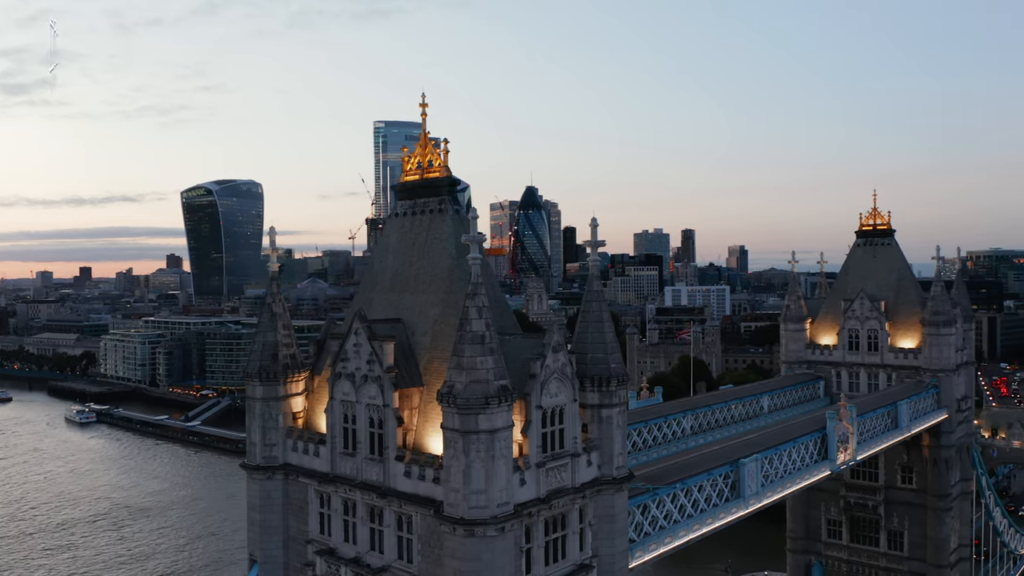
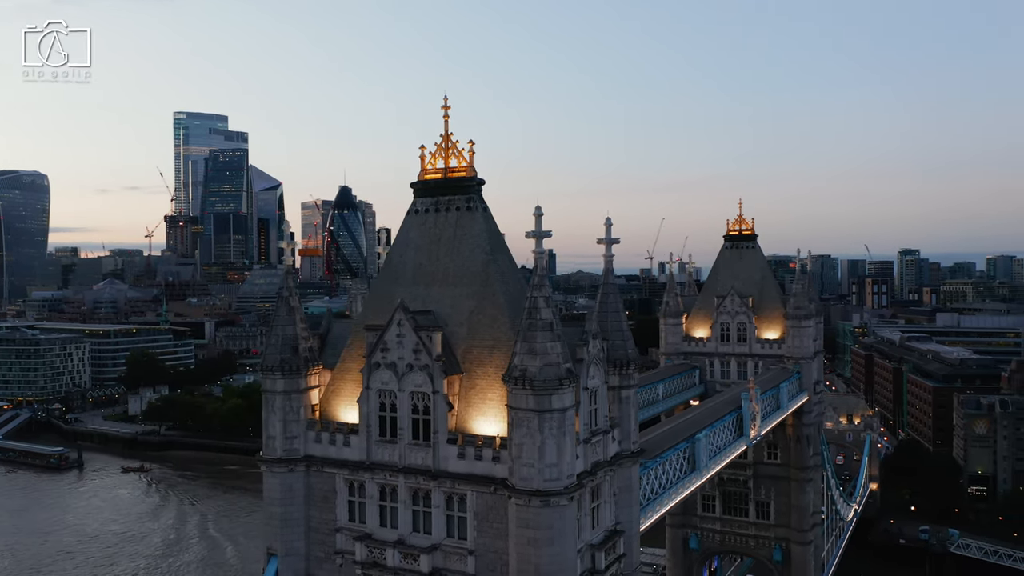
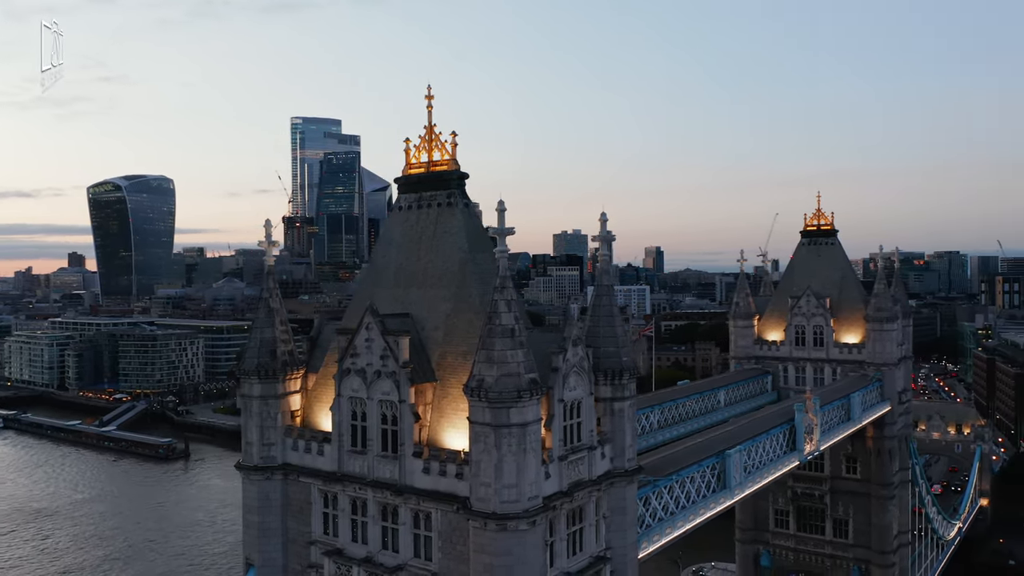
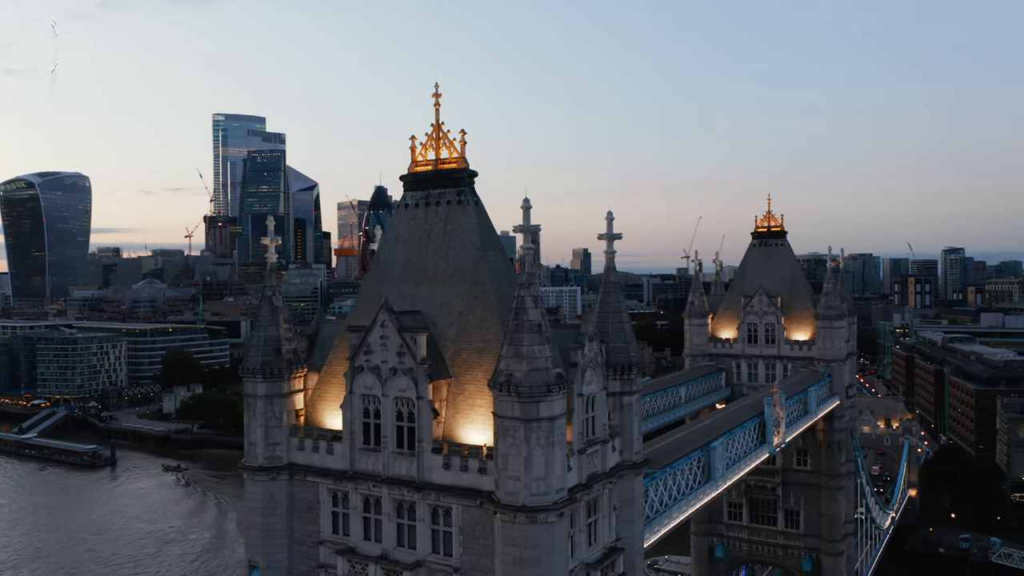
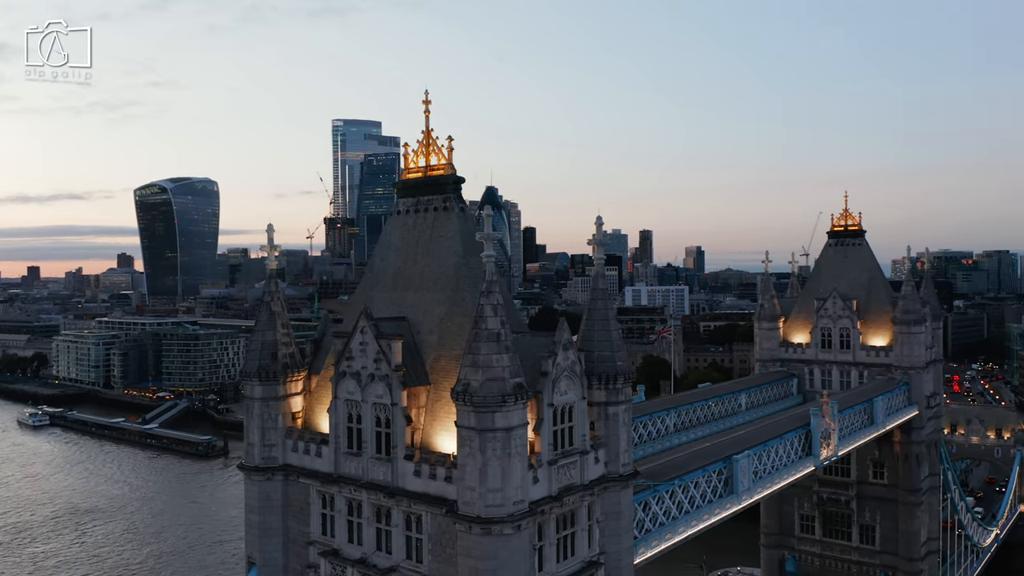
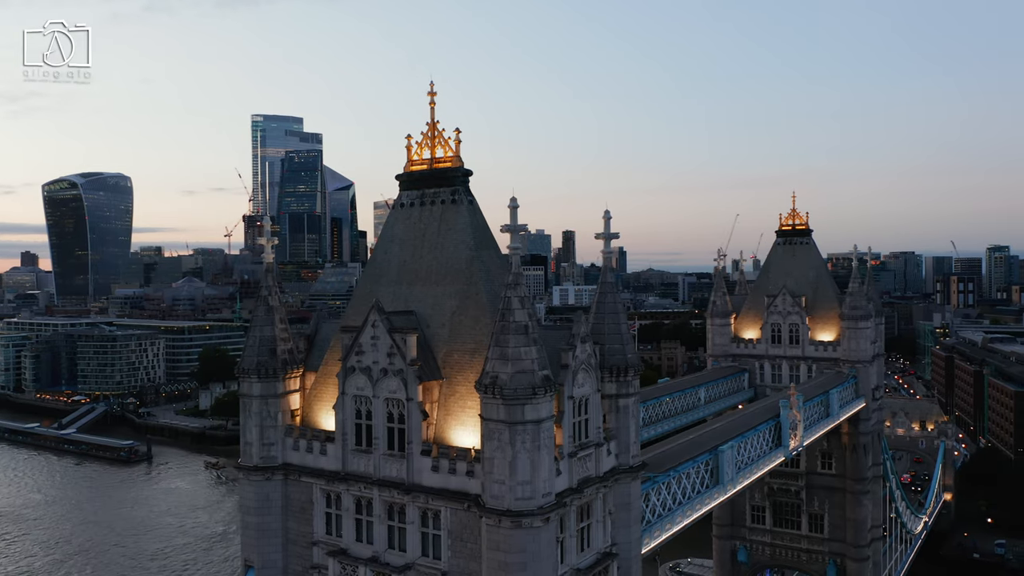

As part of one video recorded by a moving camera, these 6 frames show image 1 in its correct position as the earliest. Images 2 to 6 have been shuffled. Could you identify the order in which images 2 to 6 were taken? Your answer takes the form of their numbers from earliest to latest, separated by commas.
5, 3, 6, 4, 2
